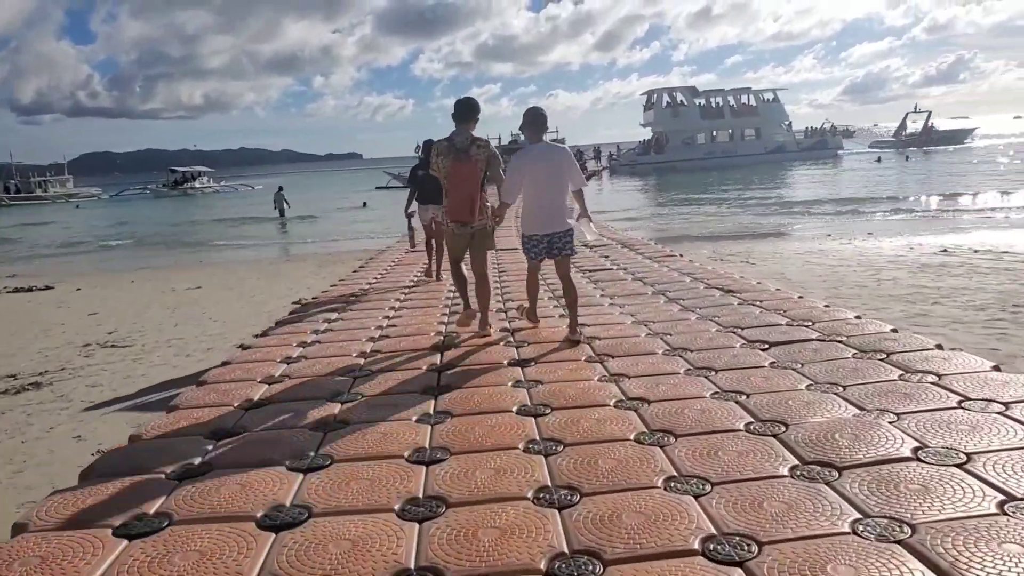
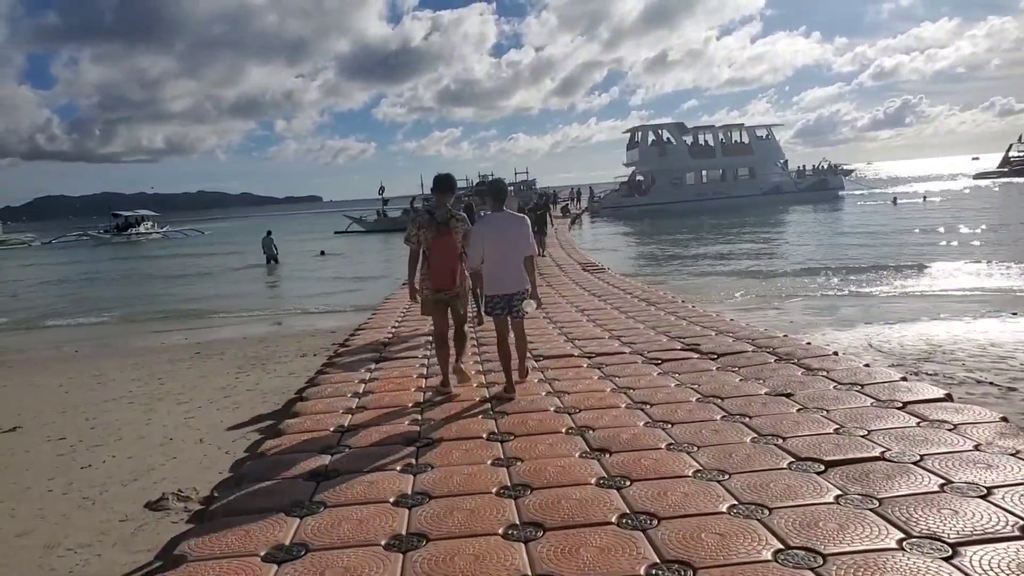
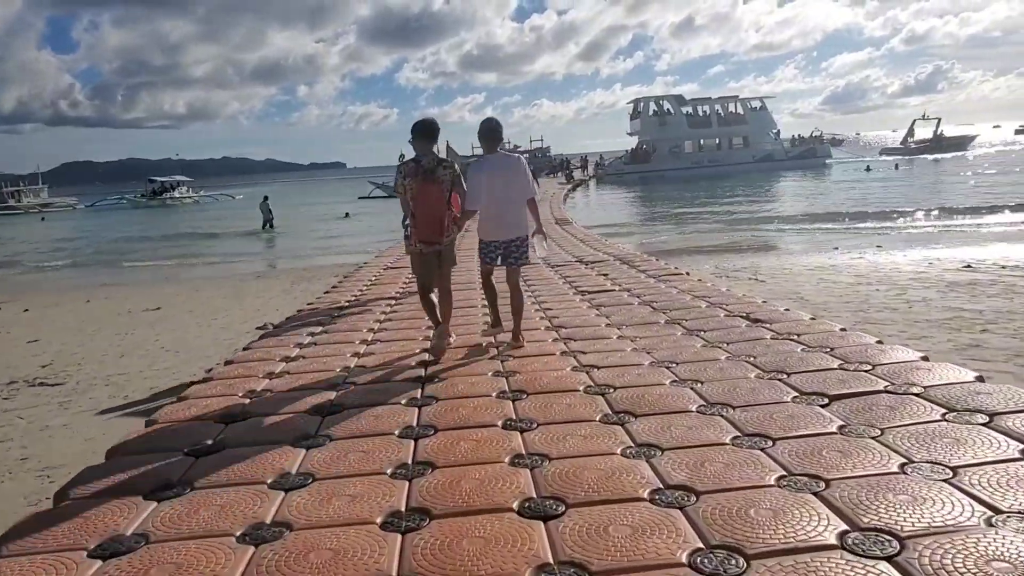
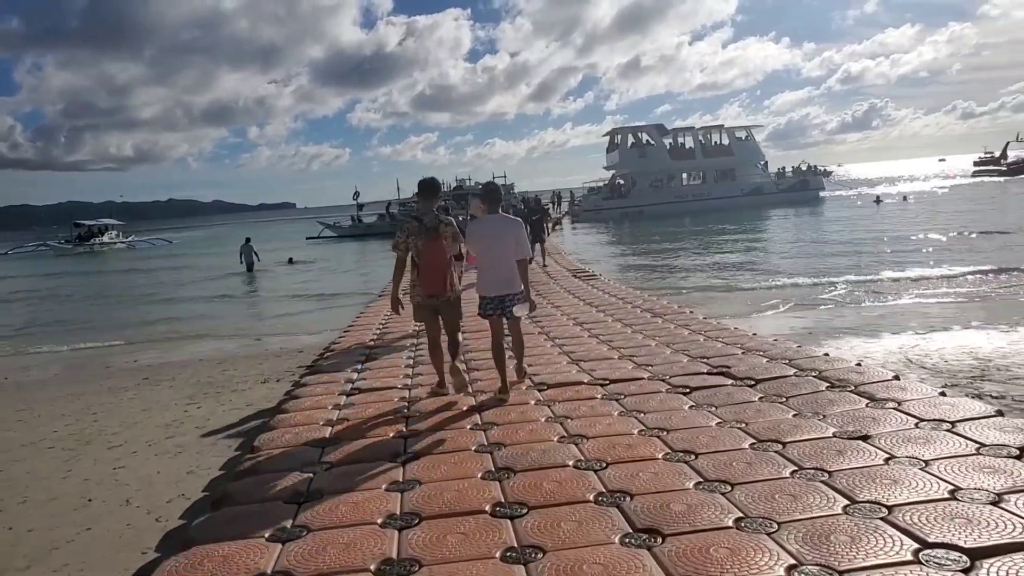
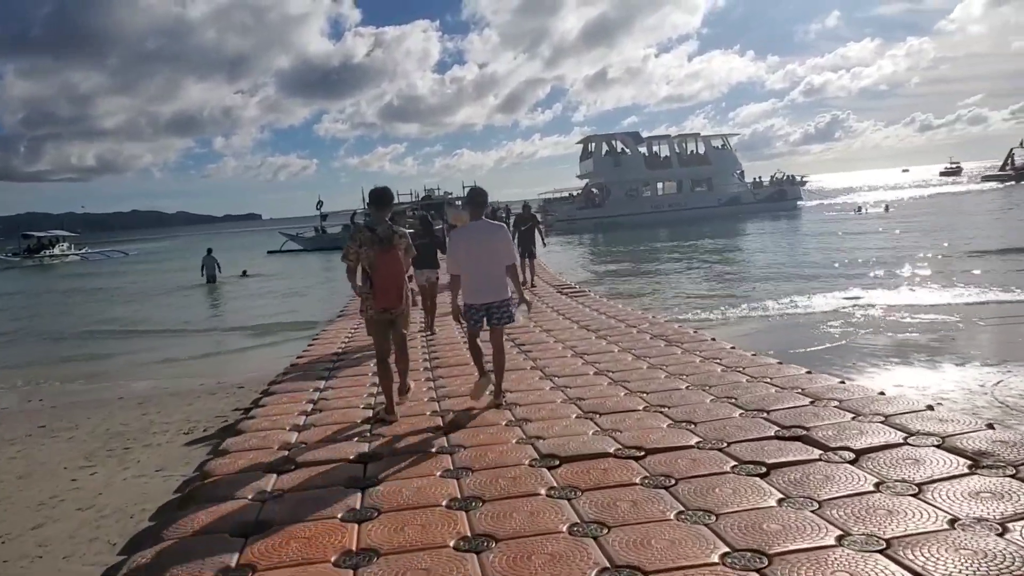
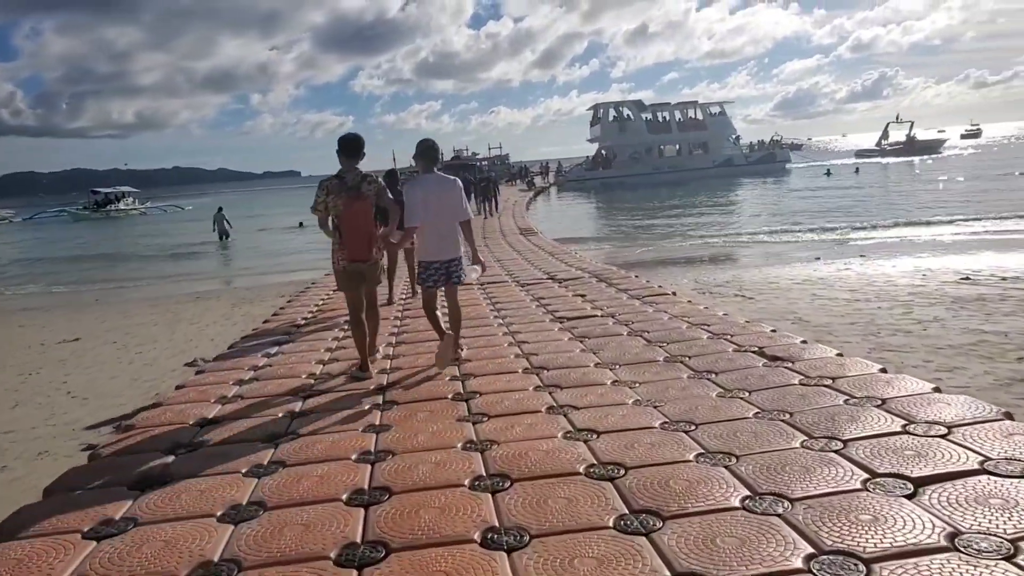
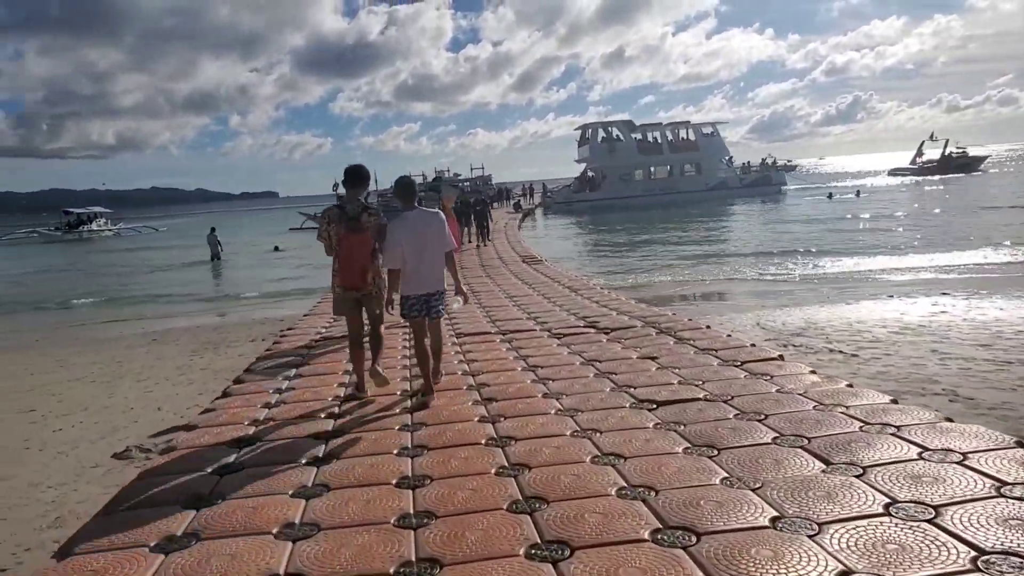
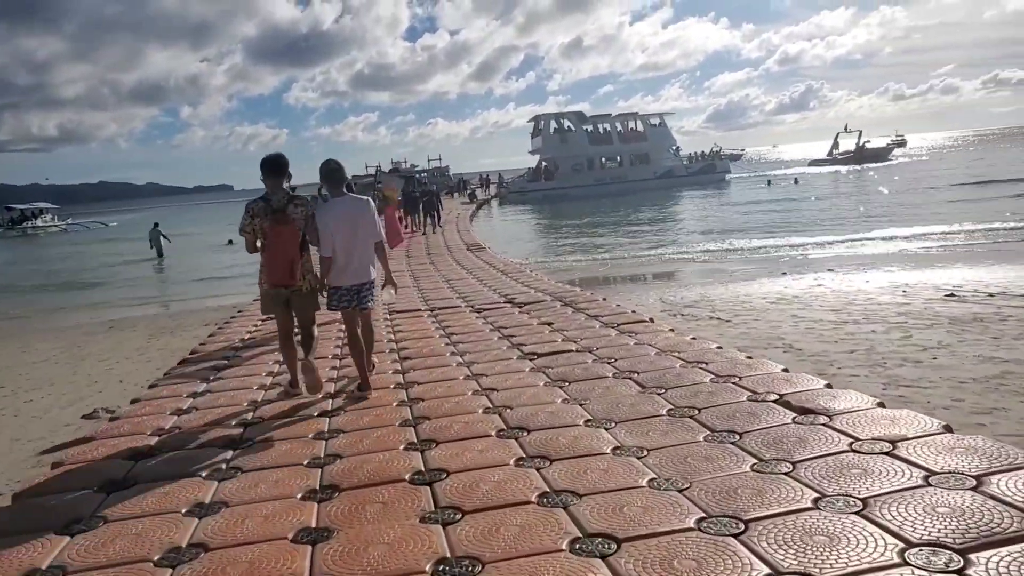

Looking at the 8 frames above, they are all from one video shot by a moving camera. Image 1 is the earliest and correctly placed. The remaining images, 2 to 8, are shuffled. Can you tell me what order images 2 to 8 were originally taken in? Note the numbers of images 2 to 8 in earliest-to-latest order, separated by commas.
3, 6, 8, 7, 2, 4, 5
